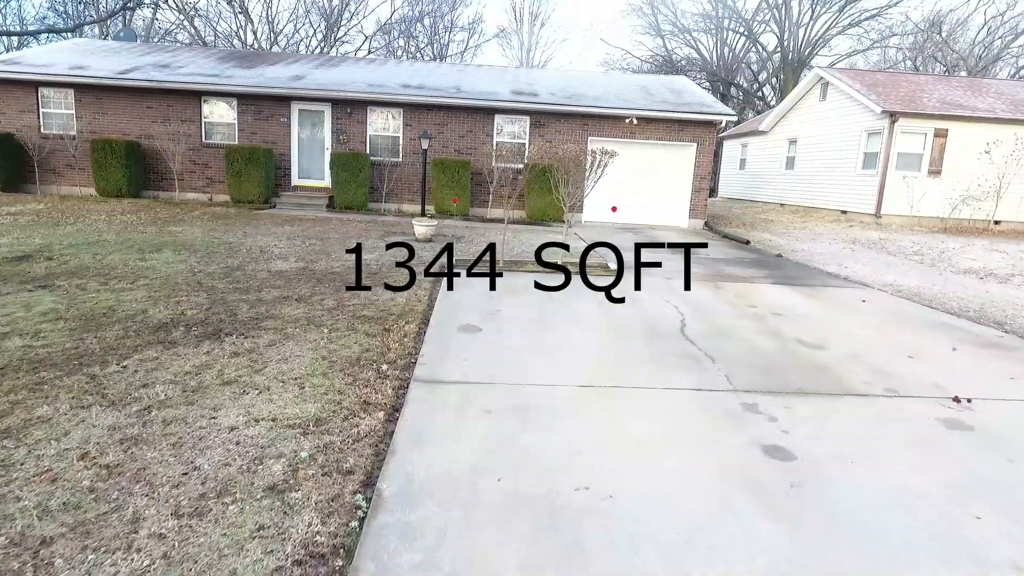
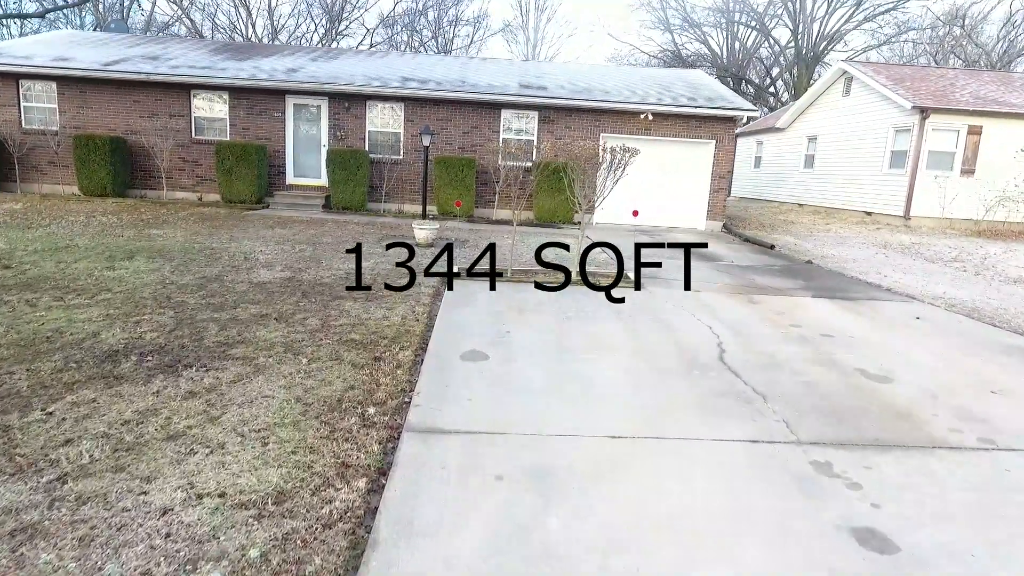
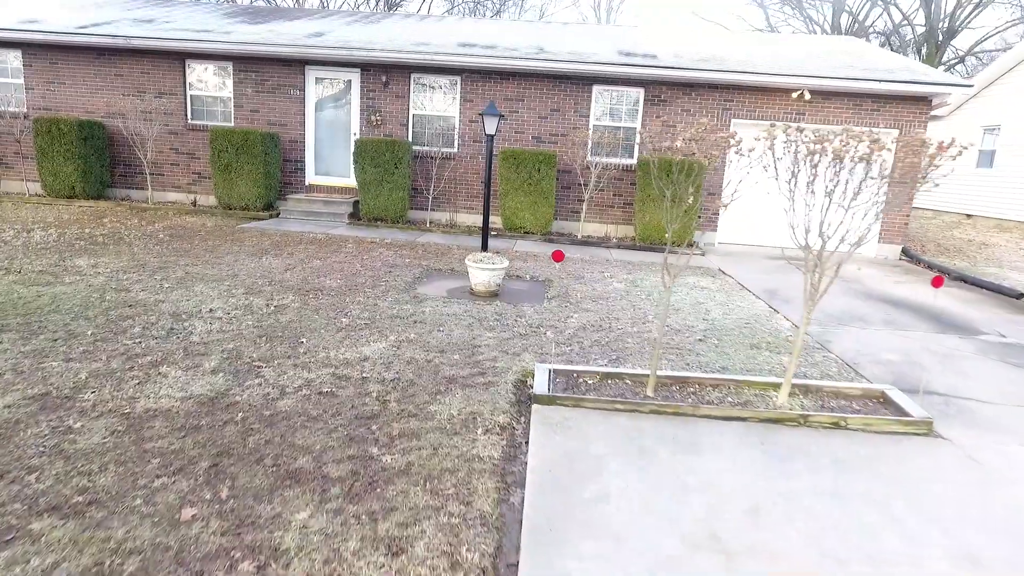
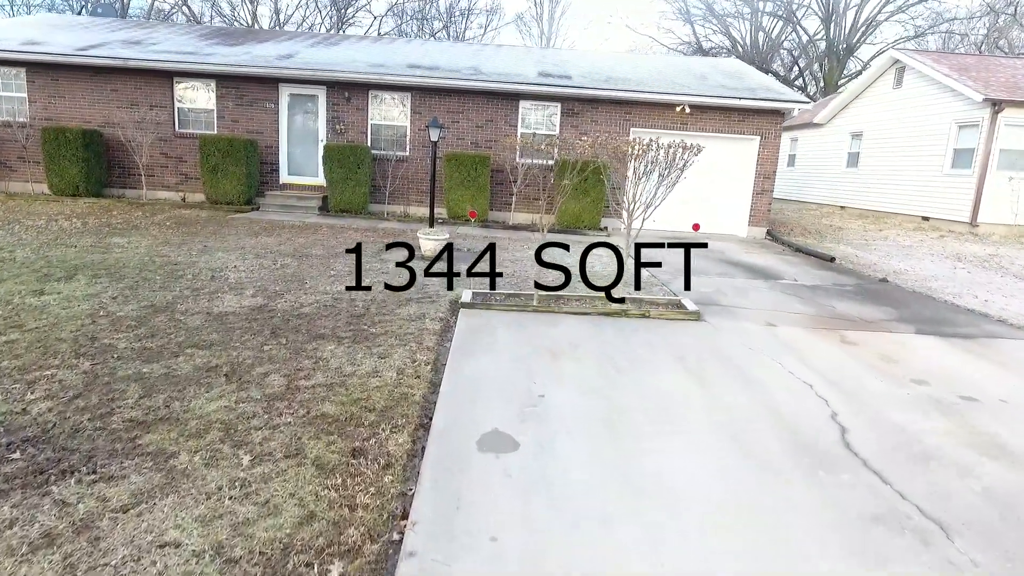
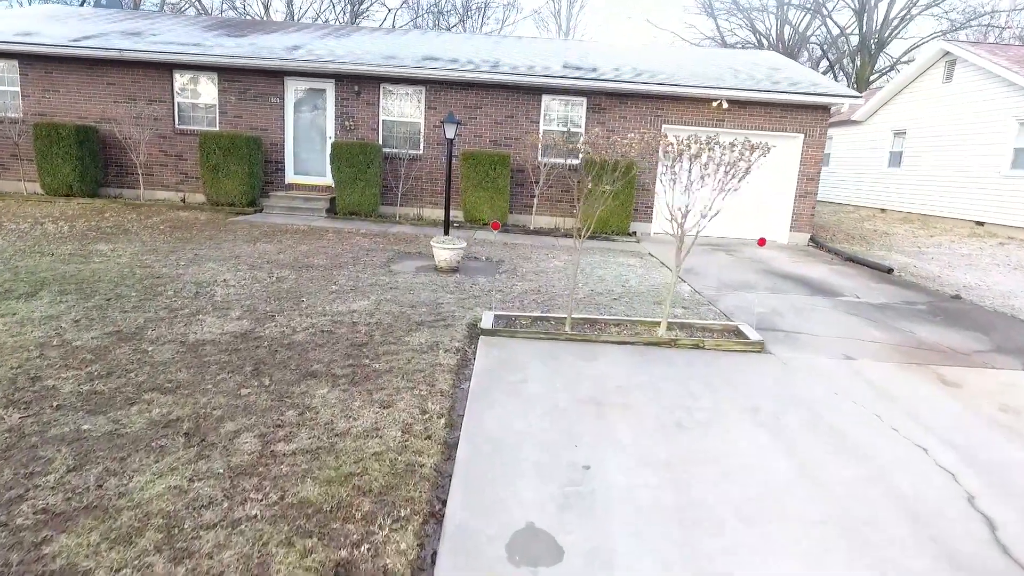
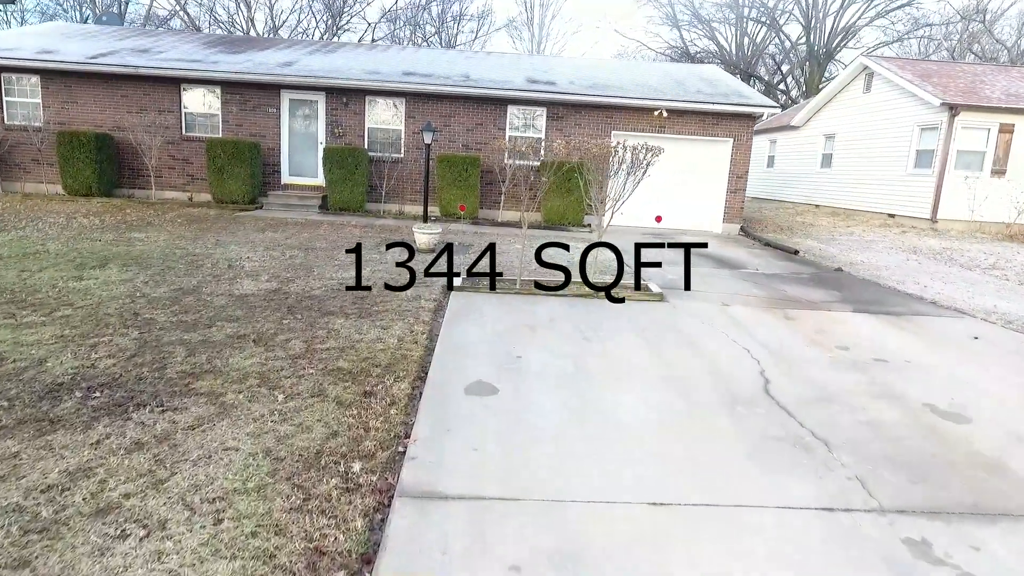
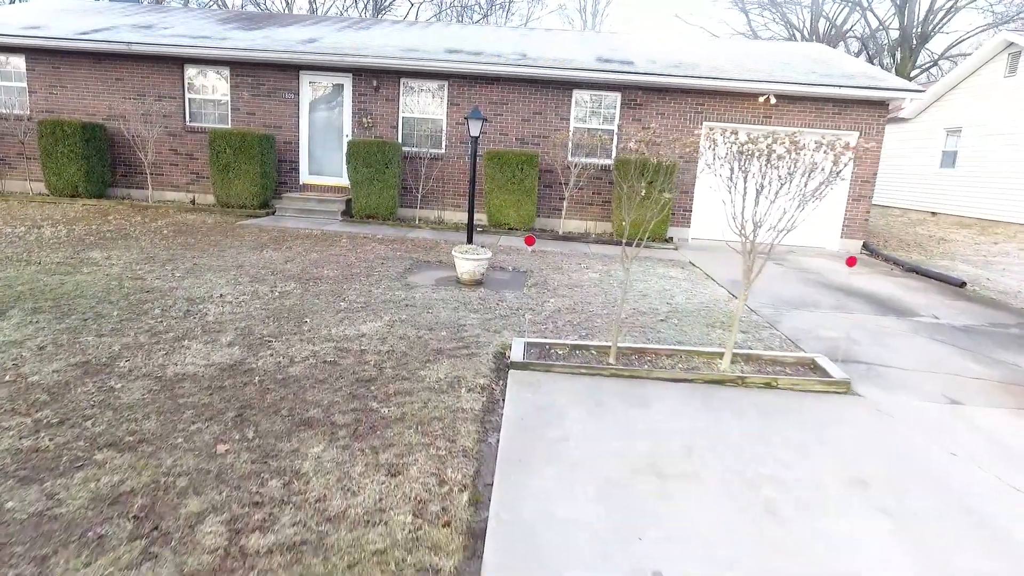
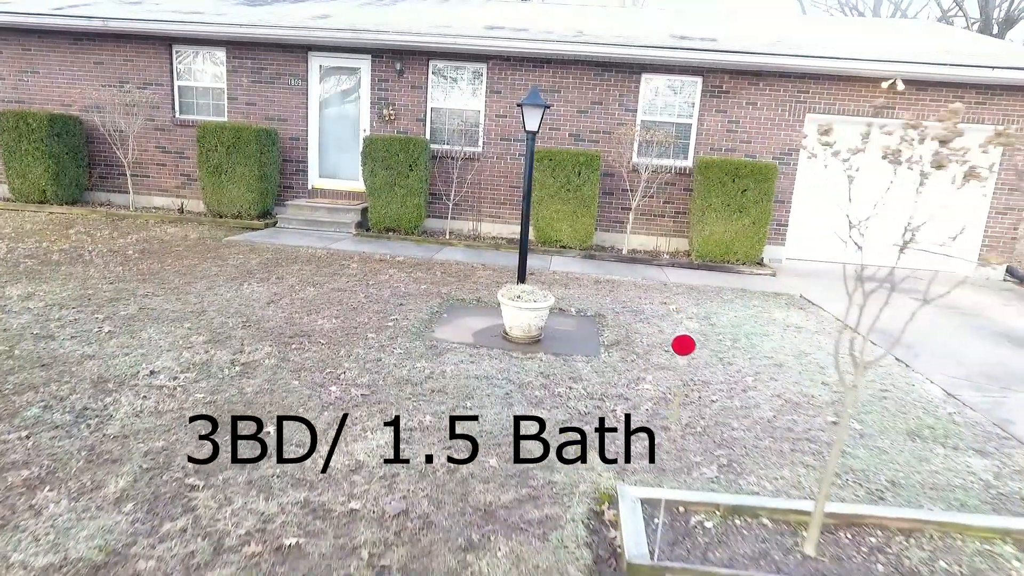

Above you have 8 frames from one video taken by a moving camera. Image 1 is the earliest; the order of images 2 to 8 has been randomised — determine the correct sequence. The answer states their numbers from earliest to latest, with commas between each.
2, 6, 4, 5, 7, 3, 8
